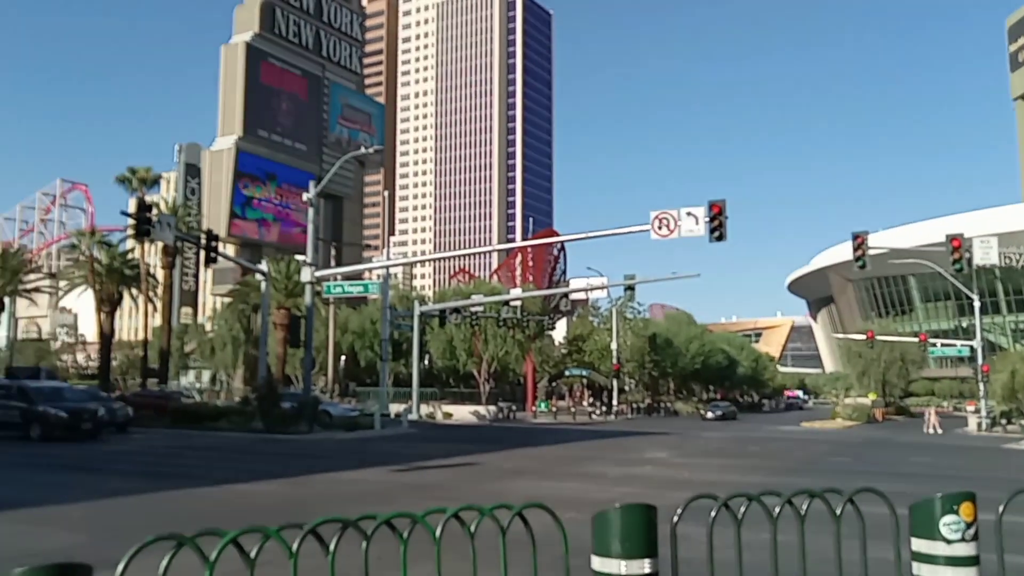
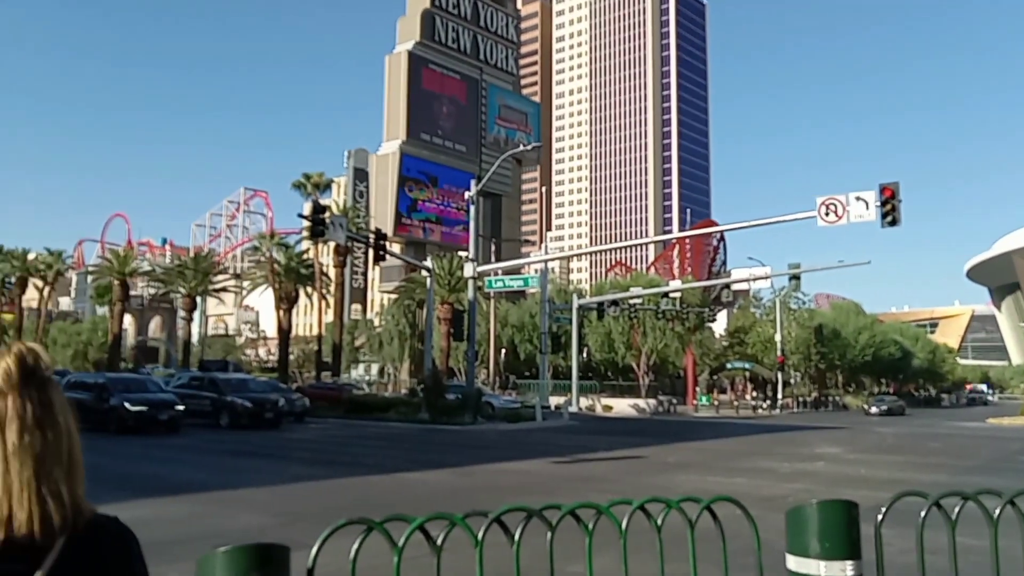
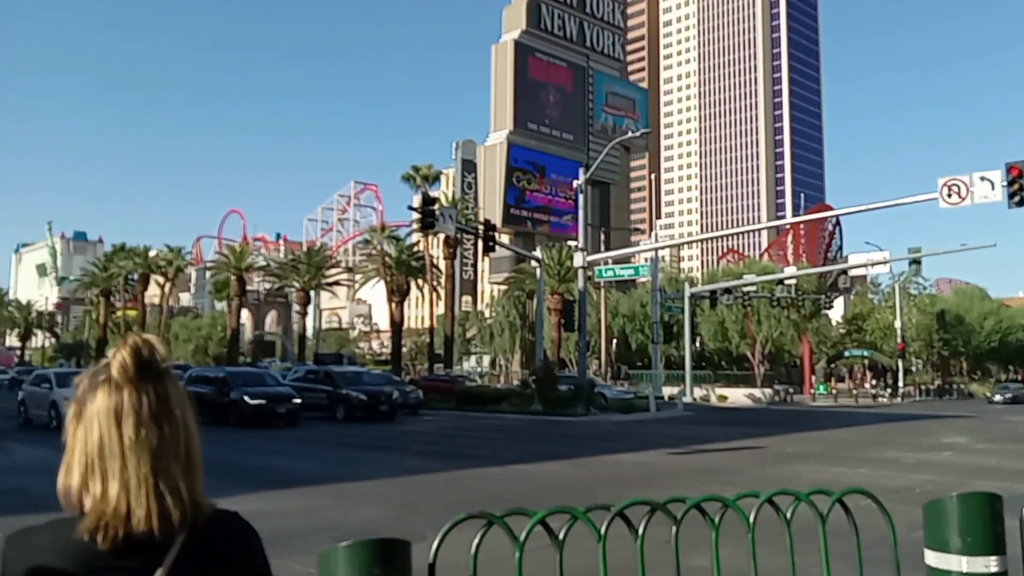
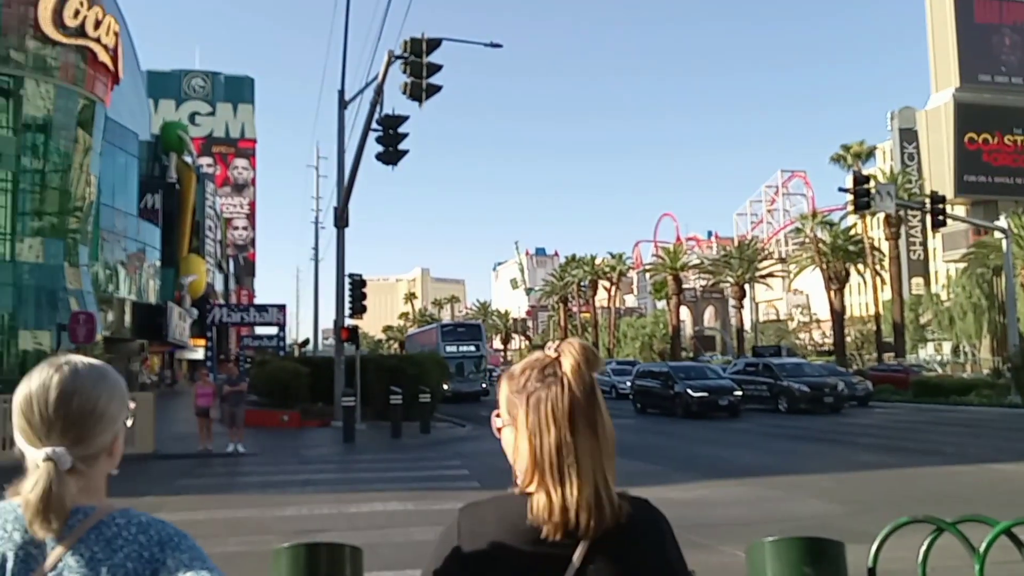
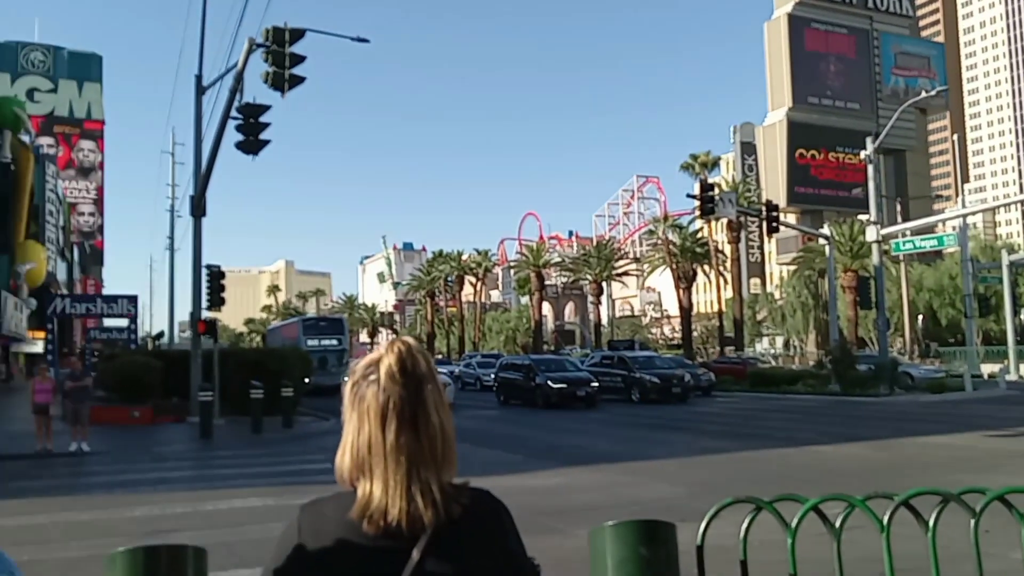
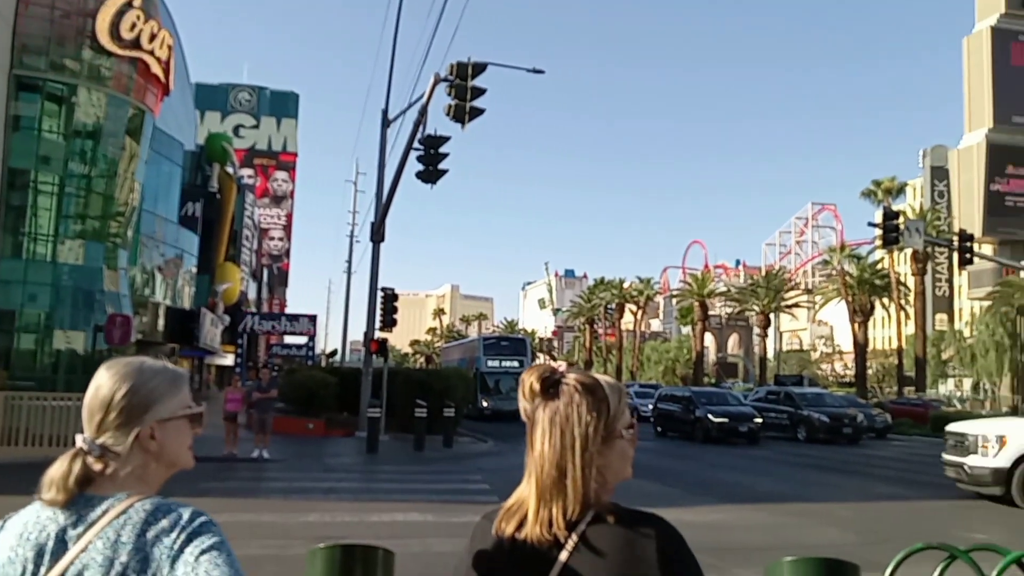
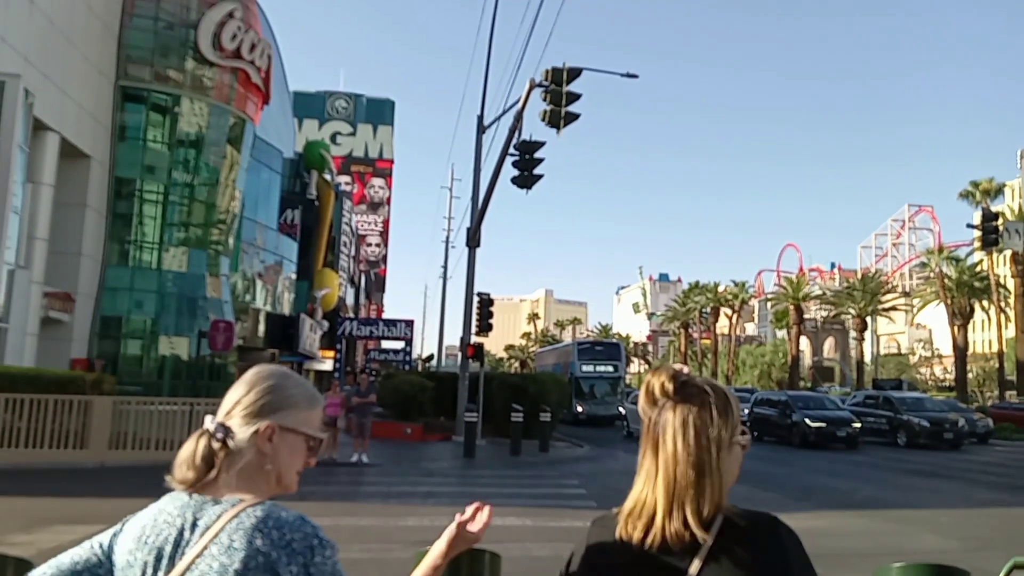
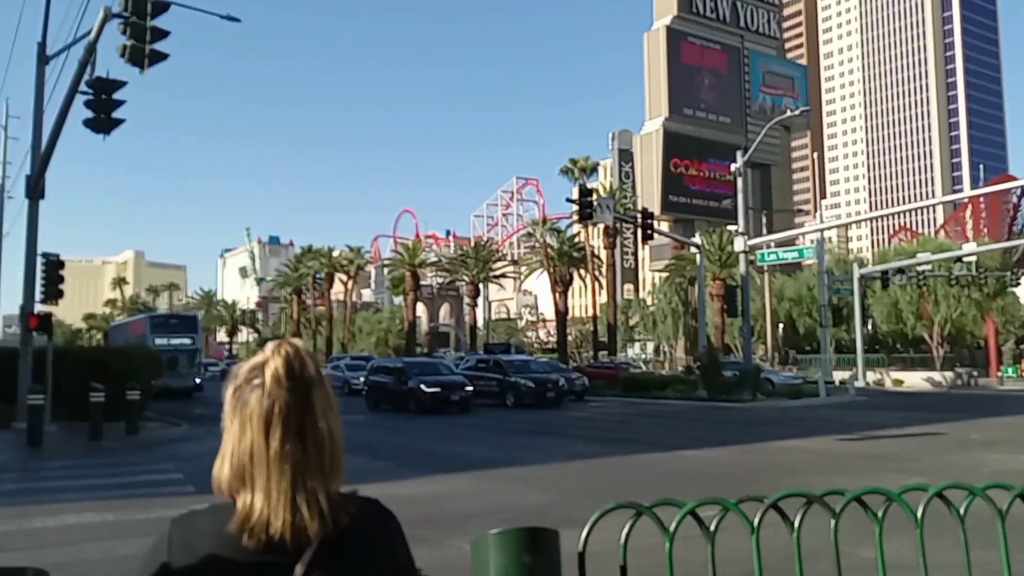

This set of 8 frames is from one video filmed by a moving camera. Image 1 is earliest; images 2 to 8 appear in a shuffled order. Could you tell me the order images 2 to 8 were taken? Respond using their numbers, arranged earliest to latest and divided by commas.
2, 3, 8, 5, 4, 7, 6
